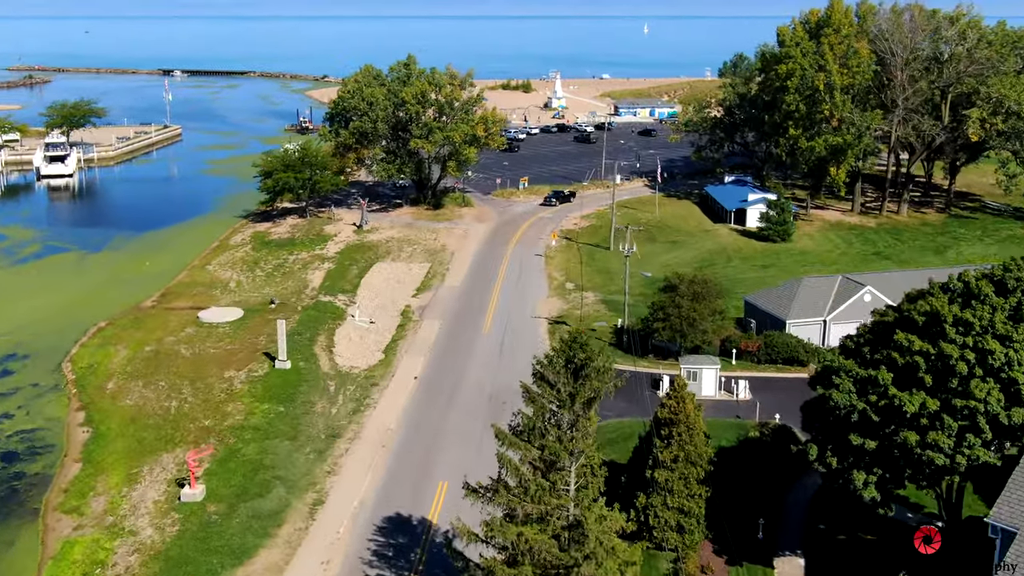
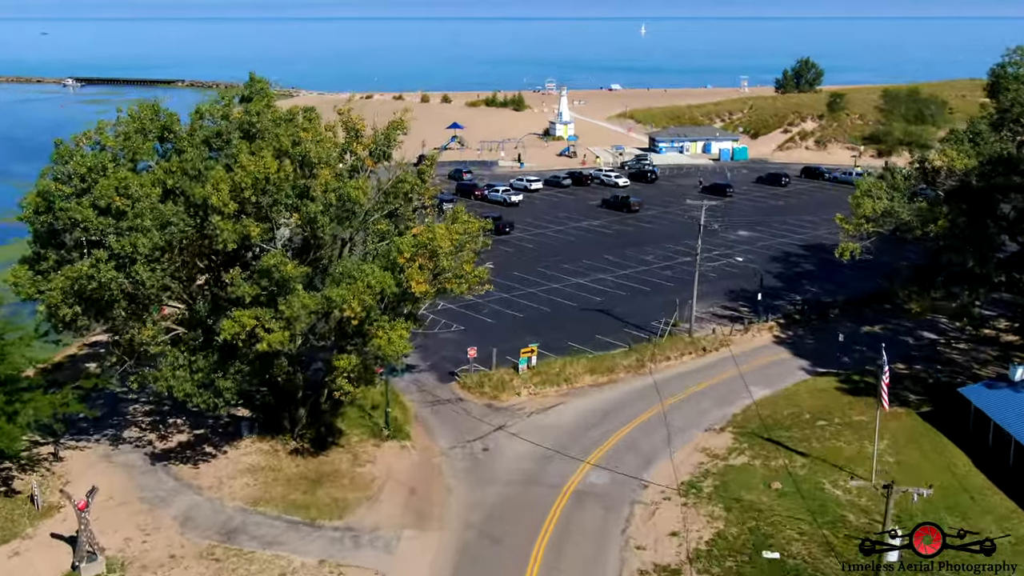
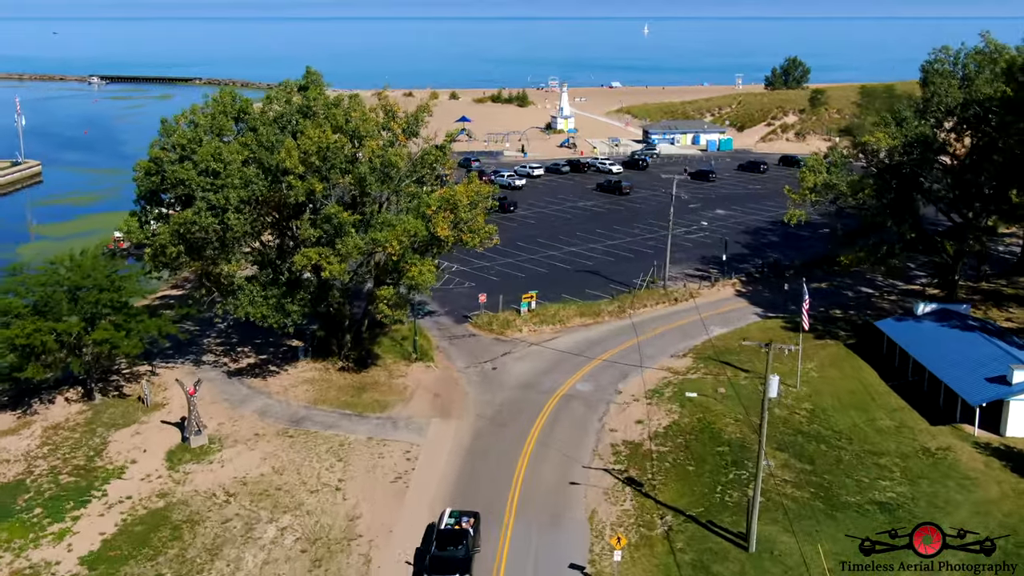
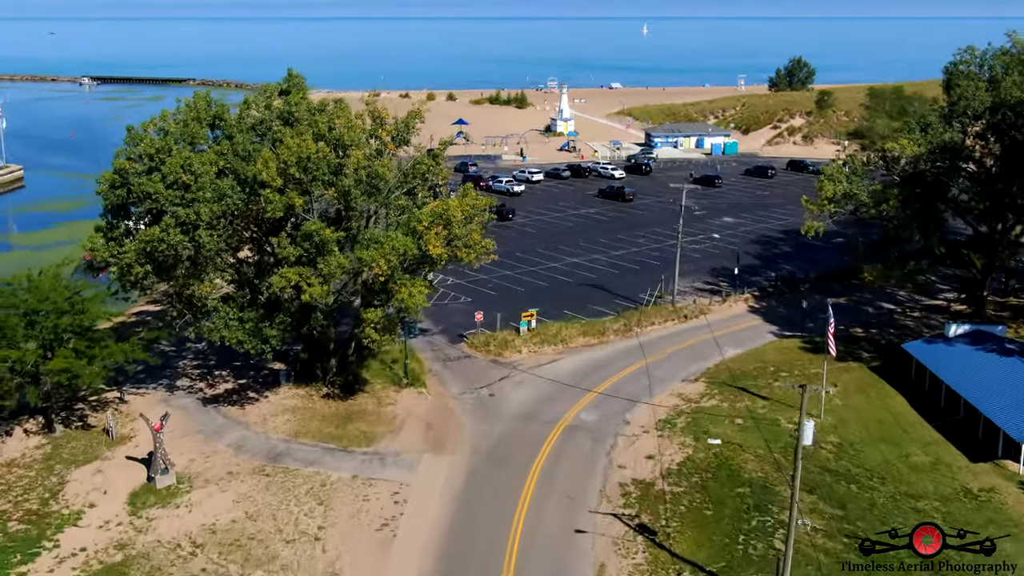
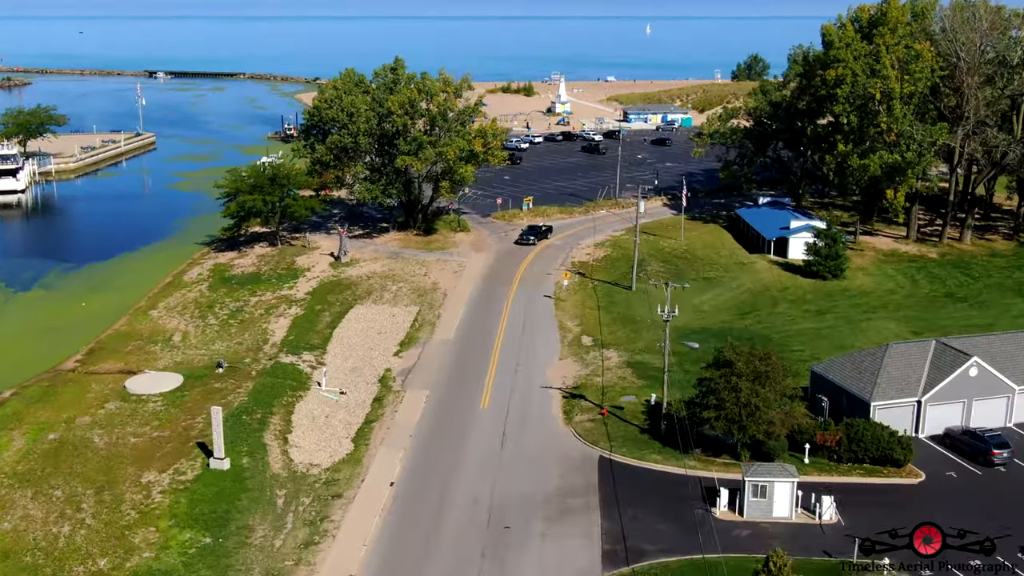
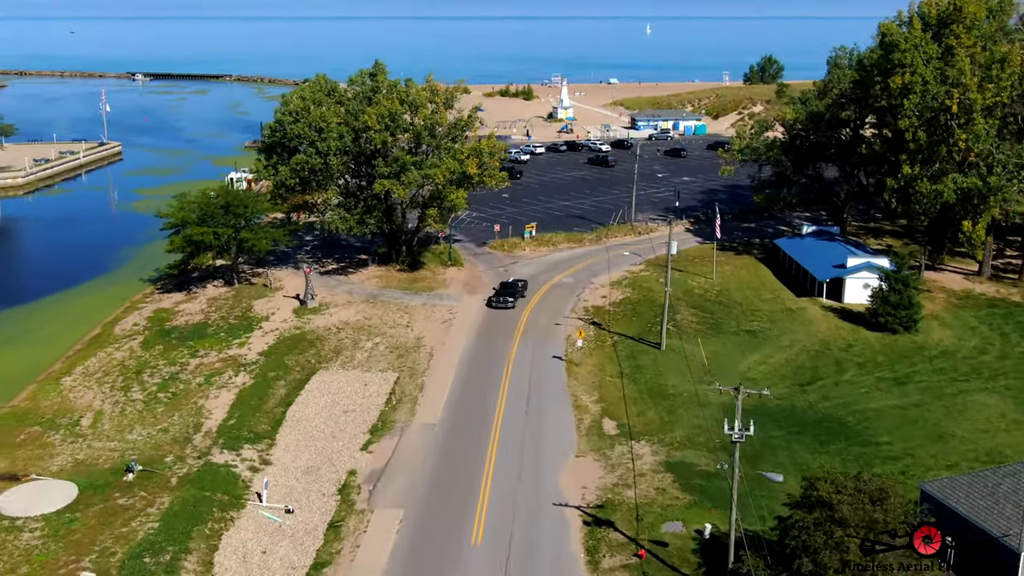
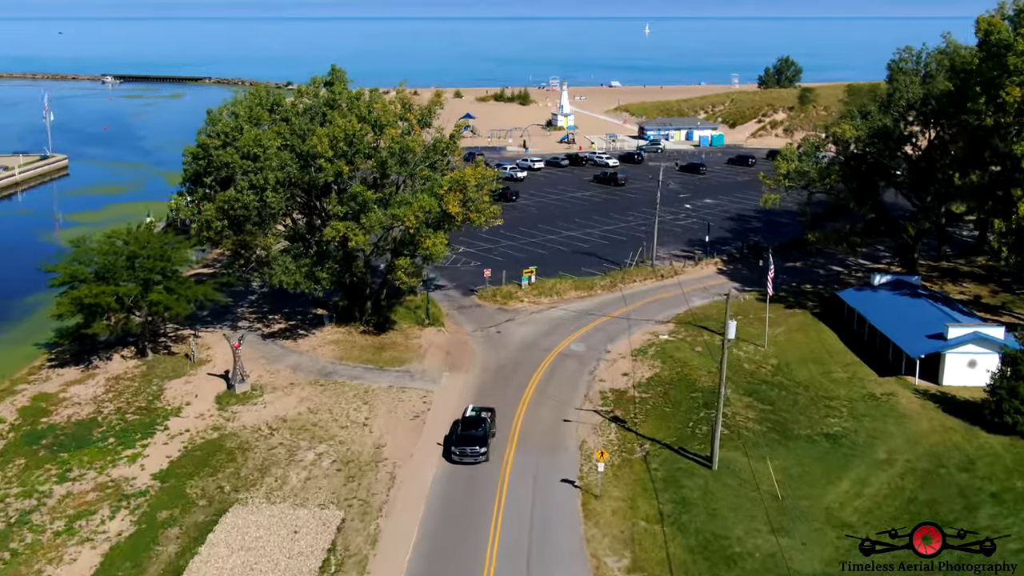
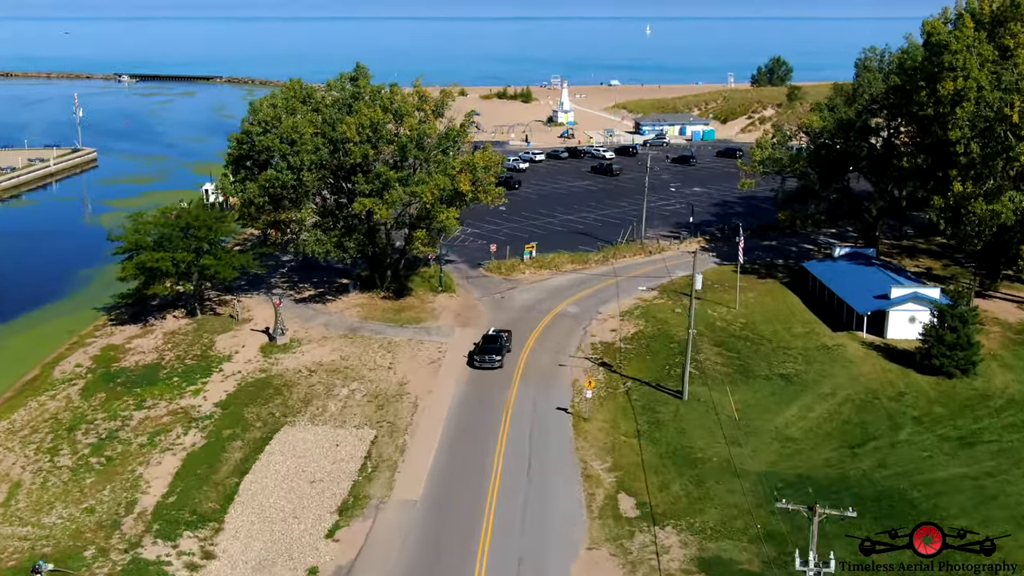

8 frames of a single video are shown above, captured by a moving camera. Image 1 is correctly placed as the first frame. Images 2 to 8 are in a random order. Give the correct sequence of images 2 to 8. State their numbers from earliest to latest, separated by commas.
5, 6, 8, 7, 3, 4, 2
